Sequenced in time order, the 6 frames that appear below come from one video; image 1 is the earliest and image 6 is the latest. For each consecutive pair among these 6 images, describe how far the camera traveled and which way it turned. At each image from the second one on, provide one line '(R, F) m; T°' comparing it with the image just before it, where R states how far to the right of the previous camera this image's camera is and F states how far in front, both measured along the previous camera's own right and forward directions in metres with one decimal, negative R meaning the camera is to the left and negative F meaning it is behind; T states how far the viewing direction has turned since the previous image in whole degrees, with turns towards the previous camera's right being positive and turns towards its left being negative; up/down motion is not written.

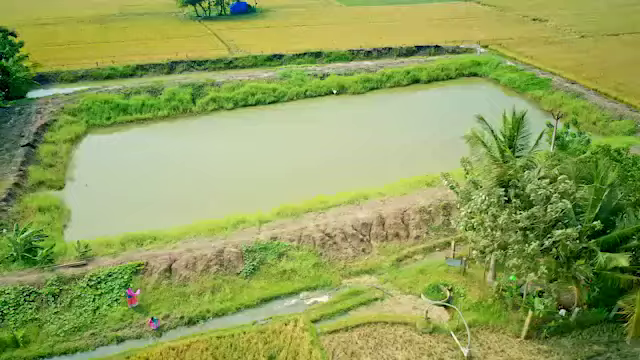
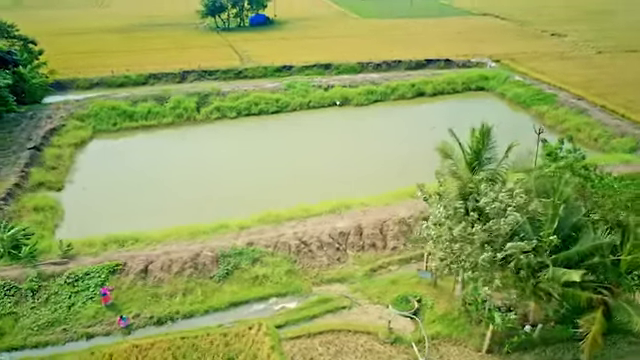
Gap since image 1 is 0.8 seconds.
(+1.6, -0.2) m; -3°
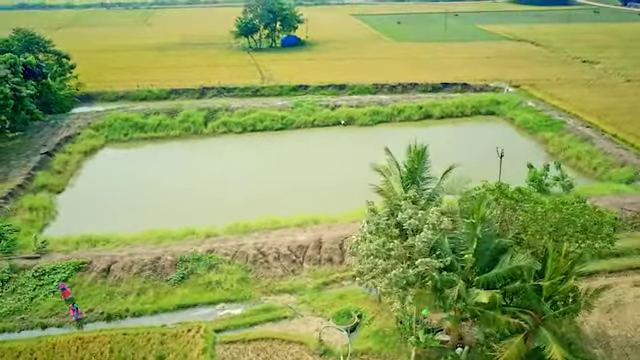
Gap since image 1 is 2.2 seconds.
(+2.9, -0.3) m; -6°
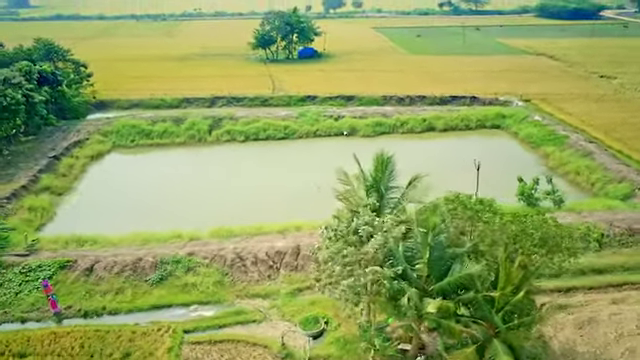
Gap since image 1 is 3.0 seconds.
(+1.6, -0.2) m; -3°
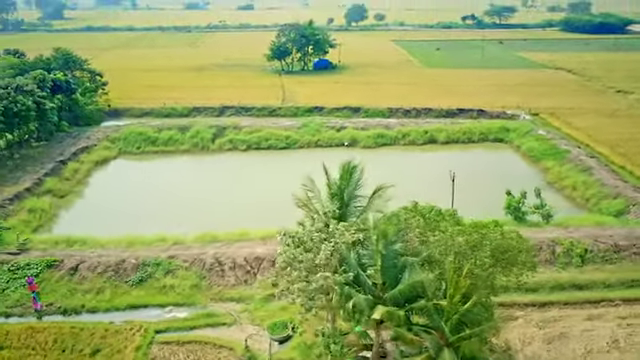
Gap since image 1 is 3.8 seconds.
(+1.6, -0.3) m; -3°
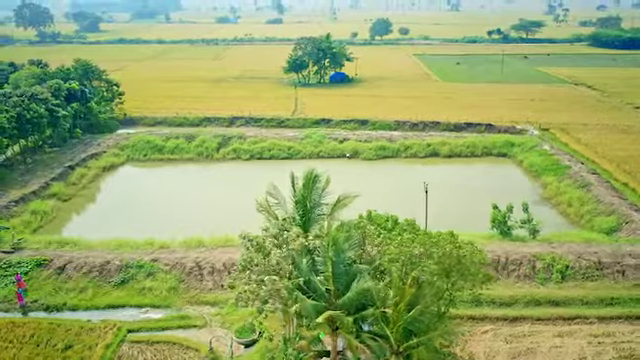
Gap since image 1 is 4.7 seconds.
(+1.8, -0.3) m; -3°
